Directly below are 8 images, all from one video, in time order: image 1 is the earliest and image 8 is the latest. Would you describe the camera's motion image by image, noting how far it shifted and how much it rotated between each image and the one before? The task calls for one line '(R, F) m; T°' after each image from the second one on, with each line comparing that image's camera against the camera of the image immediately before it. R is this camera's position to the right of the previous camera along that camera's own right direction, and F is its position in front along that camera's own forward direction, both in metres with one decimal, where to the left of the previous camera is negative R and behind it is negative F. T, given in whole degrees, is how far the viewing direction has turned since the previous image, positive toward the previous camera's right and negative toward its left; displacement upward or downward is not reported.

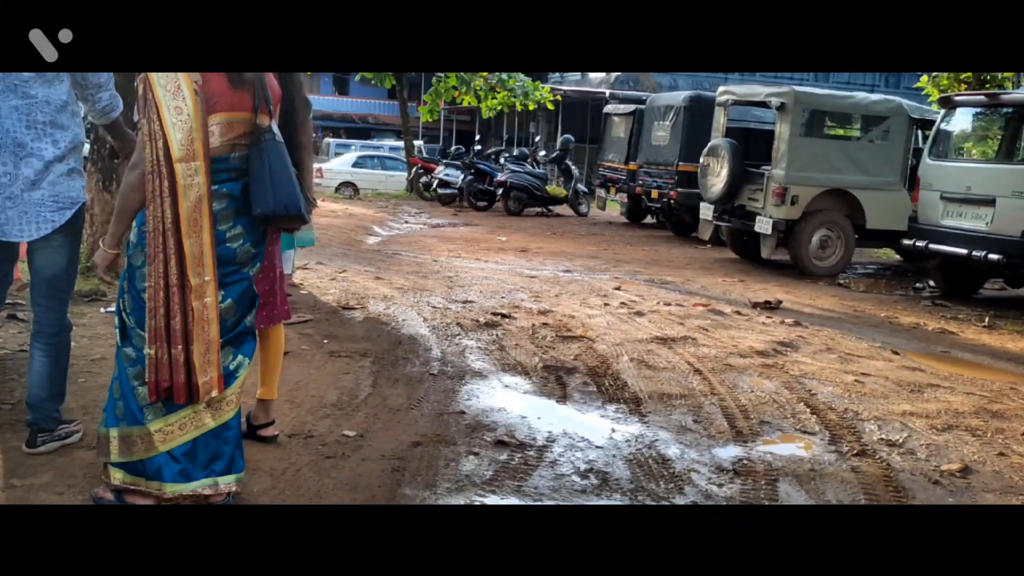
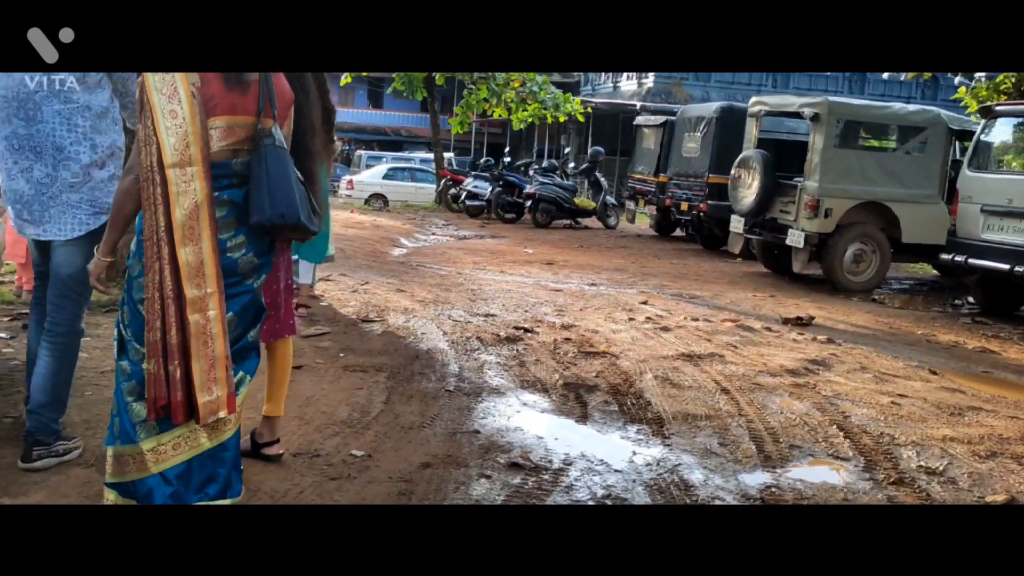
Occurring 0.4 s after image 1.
(+0.1, +0.2) m; -2°
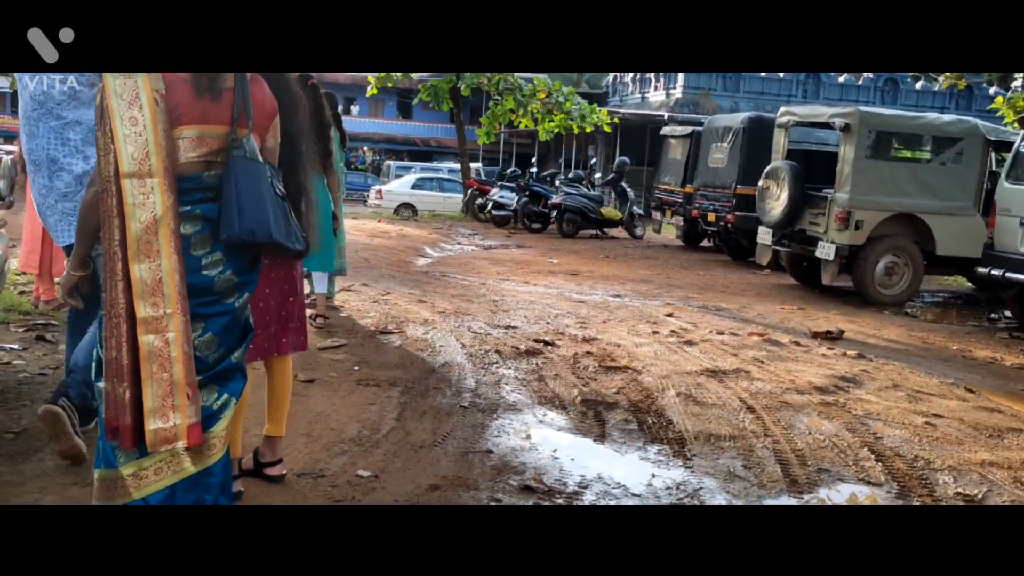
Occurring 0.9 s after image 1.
(0.0, +0.1) m; -2°
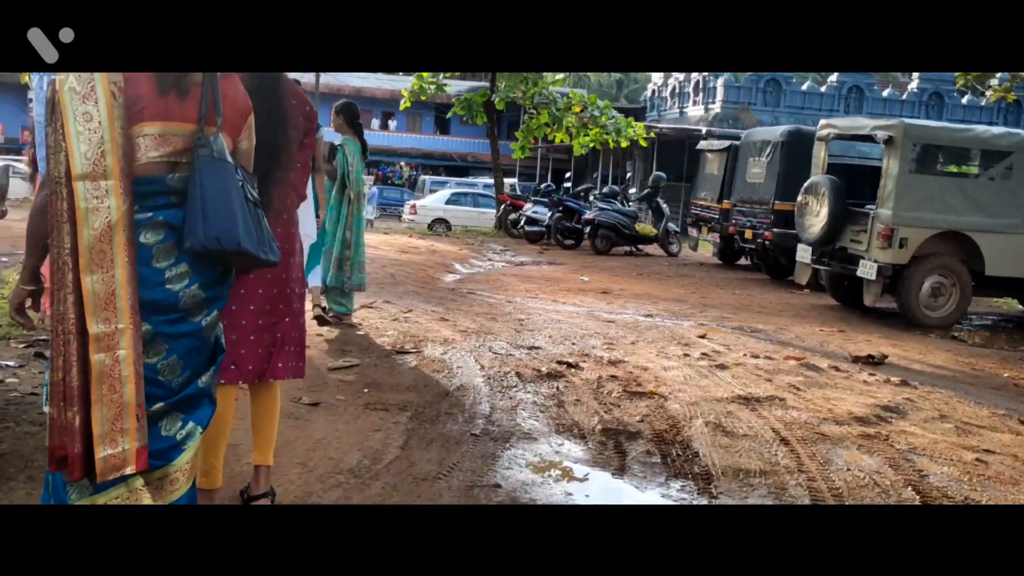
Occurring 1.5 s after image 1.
(+0.1, +0.3) m; -2°
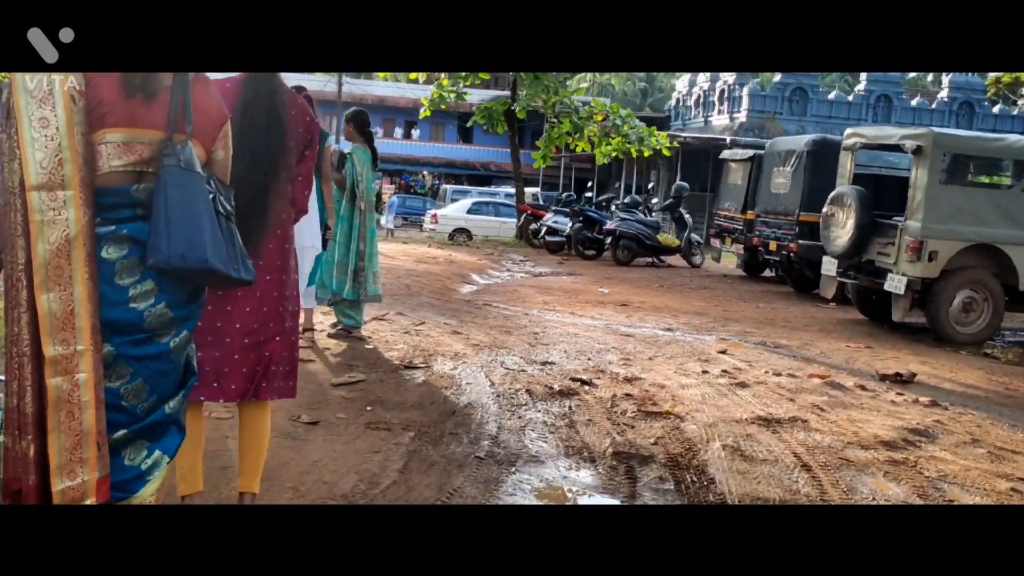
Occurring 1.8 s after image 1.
(+0.1, +0.2) m; -2°
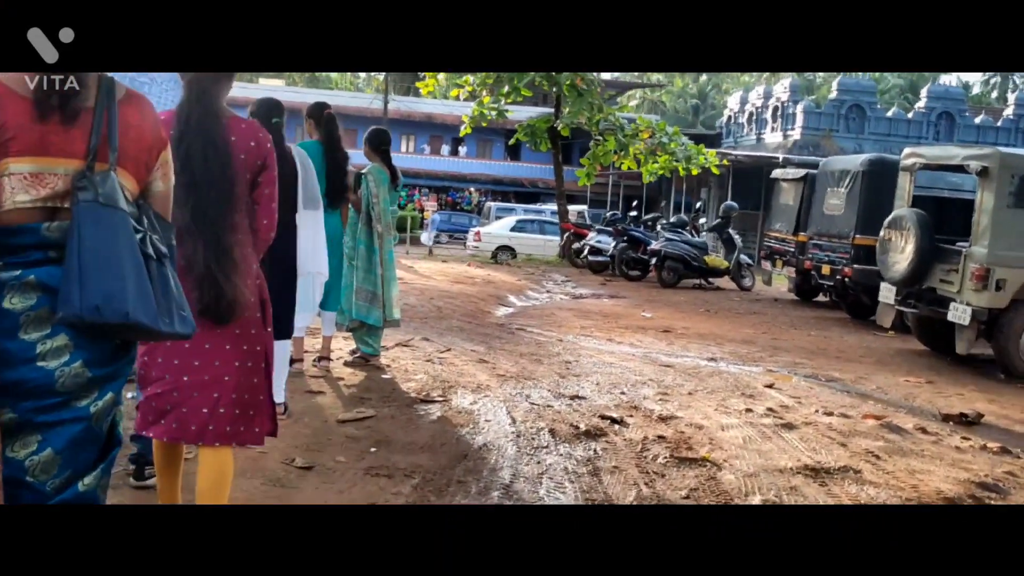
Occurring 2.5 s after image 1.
(+0.1, +0.4) m; -3°
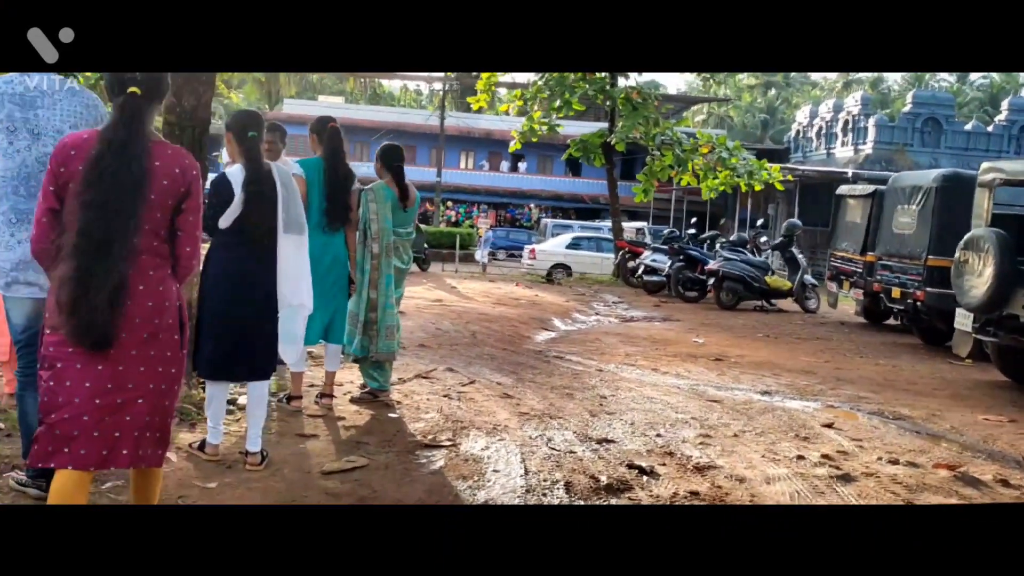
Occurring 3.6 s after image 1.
(+0.2, +0.5) m; -4°
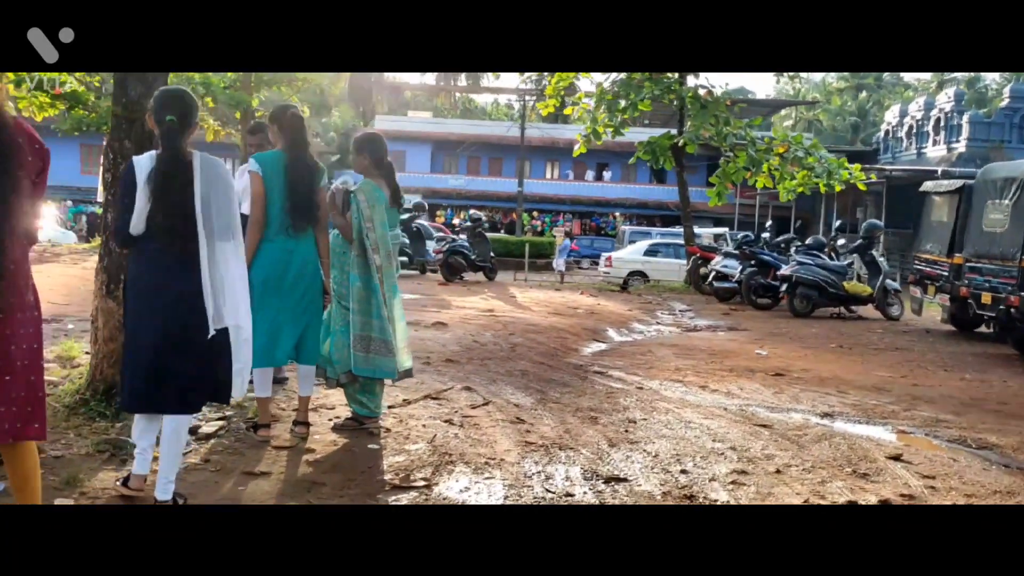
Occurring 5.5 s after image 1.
(+0.4, +0.7) m; -6°
